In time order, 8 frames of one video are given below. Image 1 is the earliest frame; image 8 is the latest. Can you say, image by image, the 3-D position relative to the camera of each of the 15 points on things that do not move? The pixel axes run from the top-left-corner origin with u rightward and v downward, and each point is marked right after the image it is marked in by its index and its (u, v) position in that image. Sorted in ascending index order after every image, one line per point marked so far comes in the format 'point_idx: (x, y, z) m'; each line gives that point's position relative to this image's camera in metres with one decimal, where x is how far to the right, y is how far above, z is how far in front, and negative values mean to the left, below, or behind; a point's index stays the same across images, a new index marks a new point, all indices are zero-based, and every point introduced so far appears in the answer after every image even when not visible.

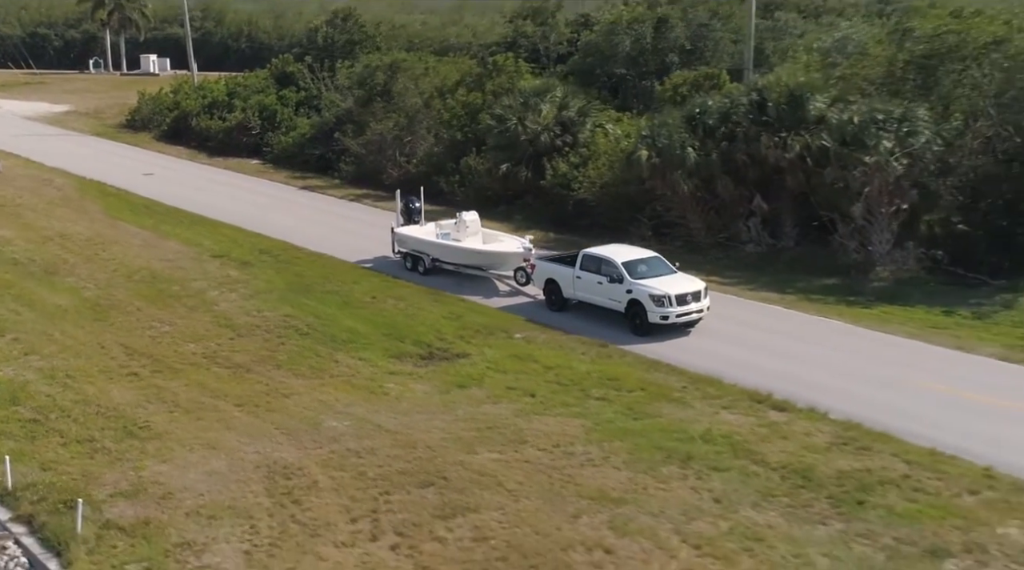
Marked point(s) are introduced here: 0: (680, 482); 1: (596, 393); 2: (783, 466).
0: (+2.3, -2.7, +14.0) m
1: (+1.4, -1.8, +17.7) m
2: (+3.8, -2.5, +14.3) m
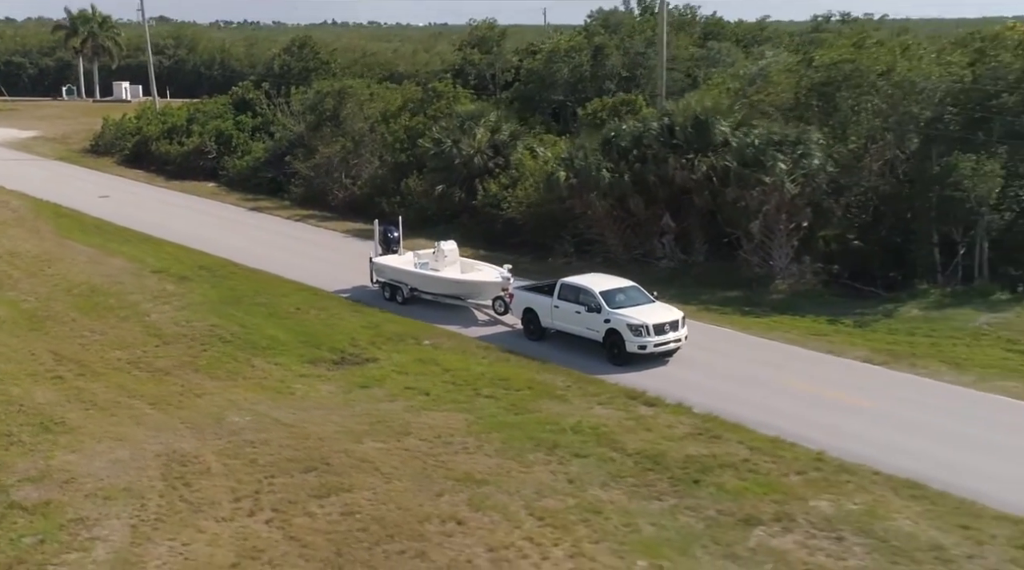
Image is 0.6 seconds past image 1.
0: (+0.4, -2.7, +15.4) m
1: (-0.5, -2.0, +19.0) m
2: (+1.9, -2.6, +15.6) m
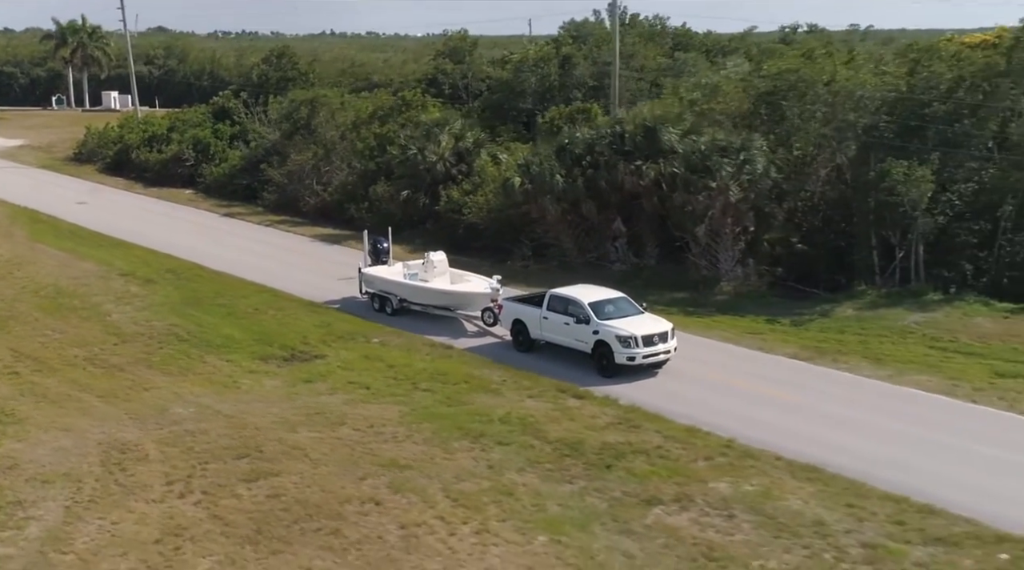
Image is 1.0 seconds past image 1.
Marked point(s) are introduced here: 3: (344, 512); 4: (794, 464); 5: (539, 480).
0: (-0.7, -2.6, +16.1) m
1: (-1.7, -1.9, +19.8) m
2: (+0.8, -2.5, +16.4) m
3: (-2.3, -3.1, +13.9) m
4: (+4.2, -2.6, +15.1) m
5: (+0.4, -2.8, +14.9) m
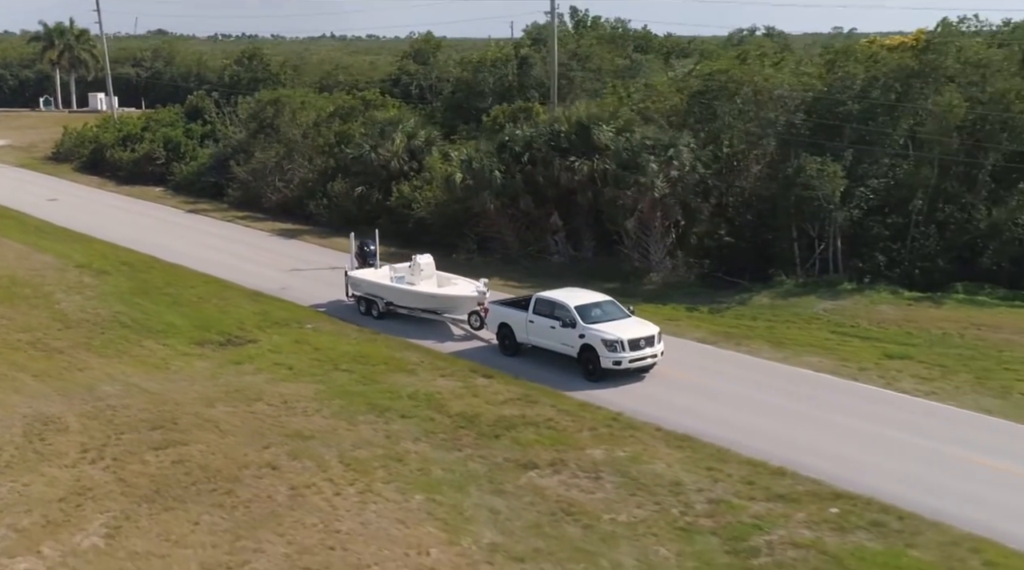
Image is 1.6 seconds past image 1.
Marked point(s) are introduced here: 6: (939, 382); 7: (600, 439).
0: (-2.4, -2.3, +17.1) m
1: (-3.4, -1.6, +20.8) m
2: (-0.9, -2.2, +17.4) m
3: (-3.9, -2.8, +14.9) m
4: (+2.5, -2.3, +16.1) m
5: (-1.3, -2.5, +15.9) m
6: (+7.6, -1.7, +18.2) m
7: (+1.4, -2.4, +15.9) m
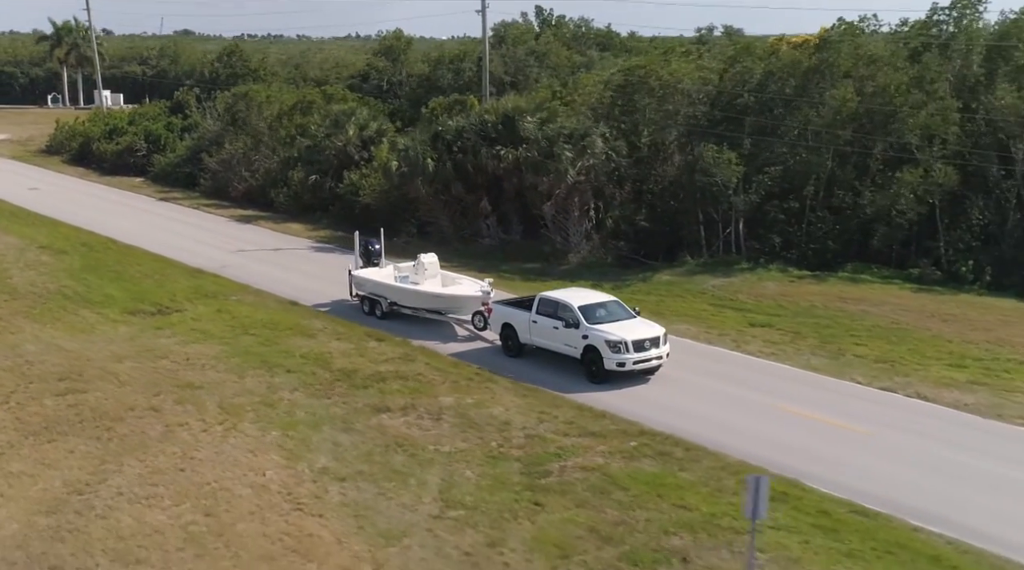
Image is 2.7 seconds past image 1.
0: (-4.7, -1.7, +18.8) m
1: (-5.7, -1.0, +22.5) m
2: (-3.2, -1.6, +19.1) m
3: (-6.2, -2.1, +16.6) m
4: (+0.2, -1.7, +17.8) m
5: (-3.6, -1.9, +17.6) m
6: (+5.3, -1.2, +19.9) m
7: (-1.0, -1.8, +17.5) m
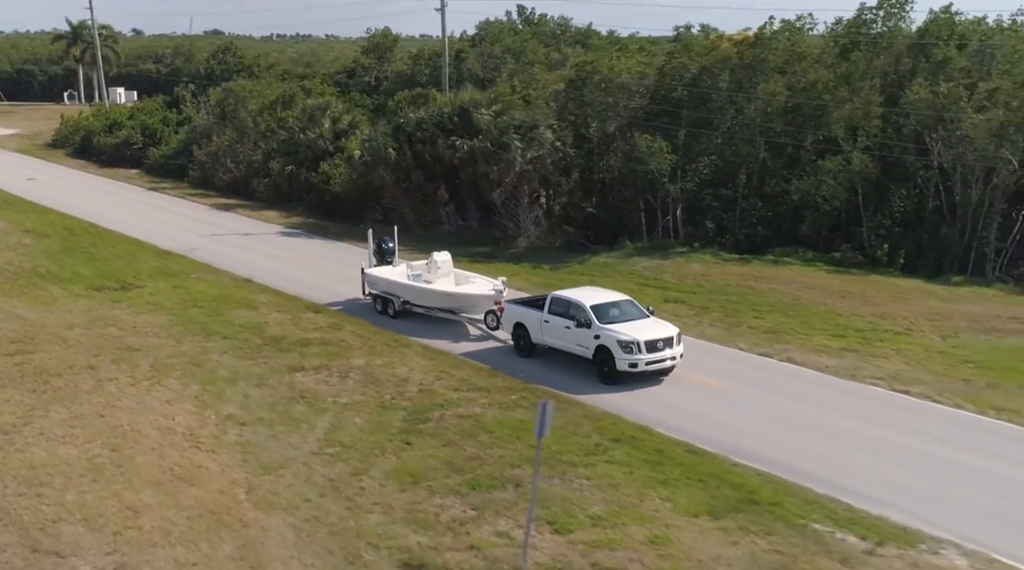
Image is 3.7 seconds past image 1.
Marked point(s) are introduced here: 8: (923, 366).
0: (-6.4, -1.1, +20.3) m
1: (-7.2, -0.4, +24.0) m
2: (-4.9, -1.0, +20.6) m
3: (-7.9, -1.5, +18.2) m
4: (-1.5, -1.2, +19.3) m
5: (-5.3, -1.3, +19.2) m
6: (+3.7, -0.7, +21.2) m
7: (-2.6, -1.2, +19.0) m
8: (+6.8, -1.3, +16.9) m
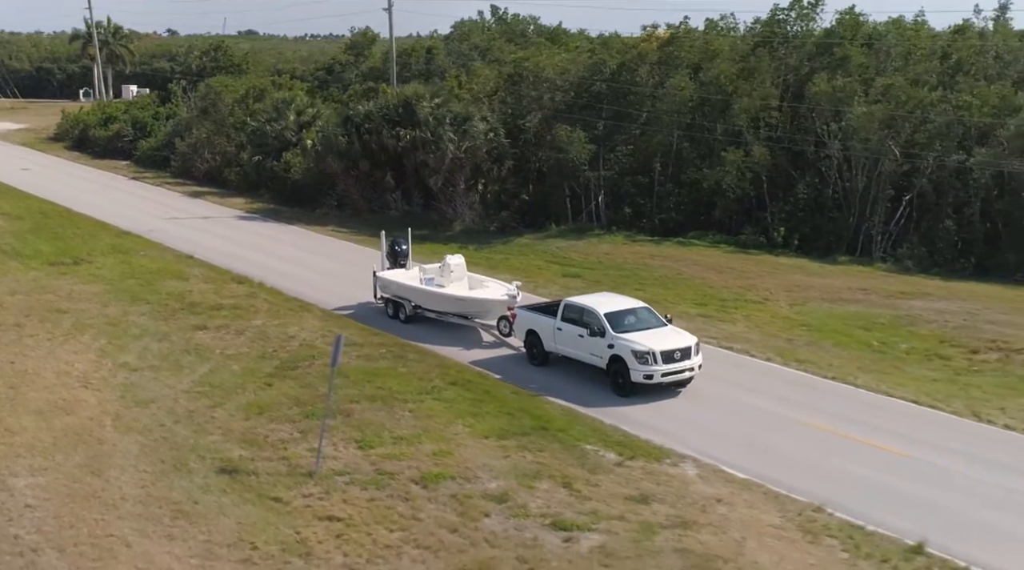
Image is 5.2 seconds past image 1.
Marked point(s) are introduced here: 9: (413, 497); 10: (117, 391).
0: (-8.6, -0.5, +22.2) m
1: (-9.4, +0.2, +26.0) m
2: (-7.1, -0.4, +22.5) m
3: (-10.2, -0.9, +20.1) m
4: (-3.7, -0.6, +21.1) m
5: (-7.5, -0.7, +21.0) m
6: (+1.5, -0.1, +23.0) m
7: (-4.9, -0.6, +20.9) m
8: (+4.5, -0.8, +18.6) m
9: (-1.1, -2.3, +11.2) m
10: (-6.1, -1.6, +15.8) m
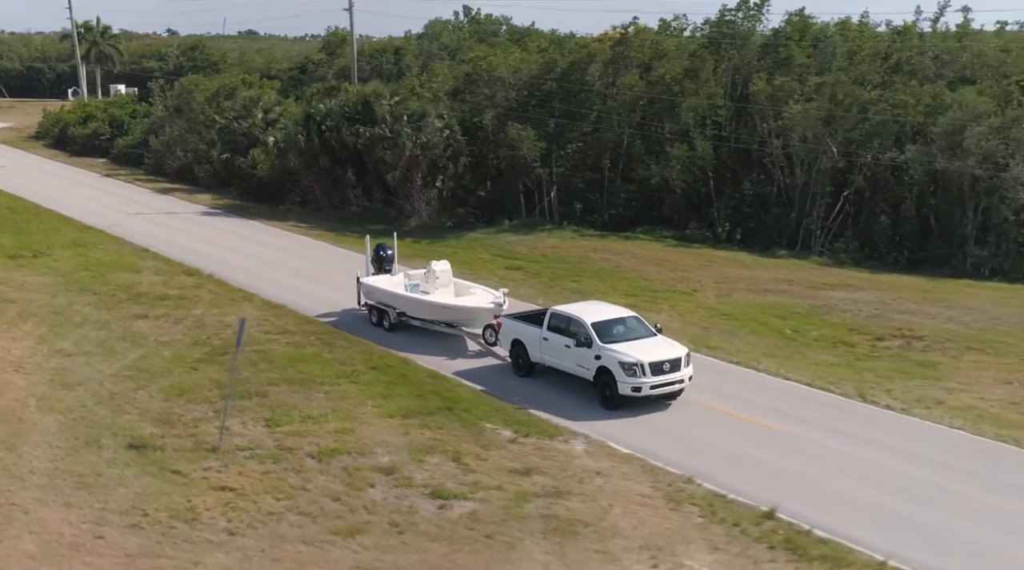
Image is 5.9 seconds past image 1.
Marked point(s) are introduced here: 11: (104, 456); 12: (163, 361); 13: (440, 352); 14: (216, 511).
0: (-9.9, -0.3, +22.7) m
1: (-10.8, +0.4, +26.4) m
2: (-8.4, -0.2, +23.0) m
3: (-11.5, -0.6, +20.6) m
4: (-5.0, -0.4, +21.6) m
5: (-8.8, -0.5, +21.5) m
6: (+0.1, +0.1, +23.6) m
7: (-6.2, -0.4, +21.4) m
8: (+3.2, -0.6, +19.2) m
9: (-2.3, -2.1, +11.7) m
10: (-7.4, -1.4, +16.3) m
11: (-4.9, -2.1, +12.5) m
12: (-5.7, -1.3, +17.0) m
13: (-1.5, -1.1, +18.0) m
14: (-3.0, -2.3, +10.6) m
